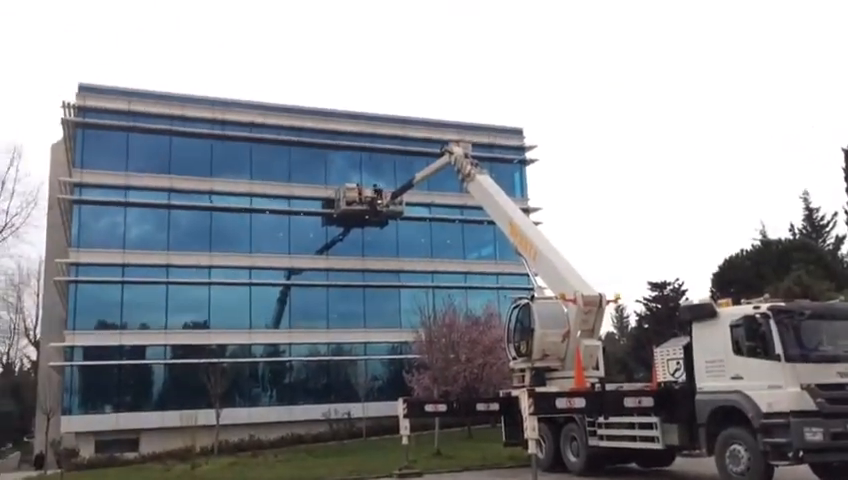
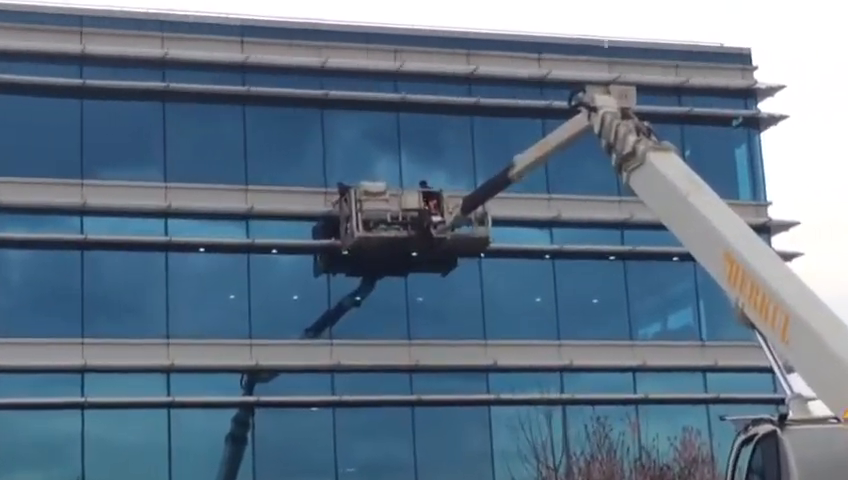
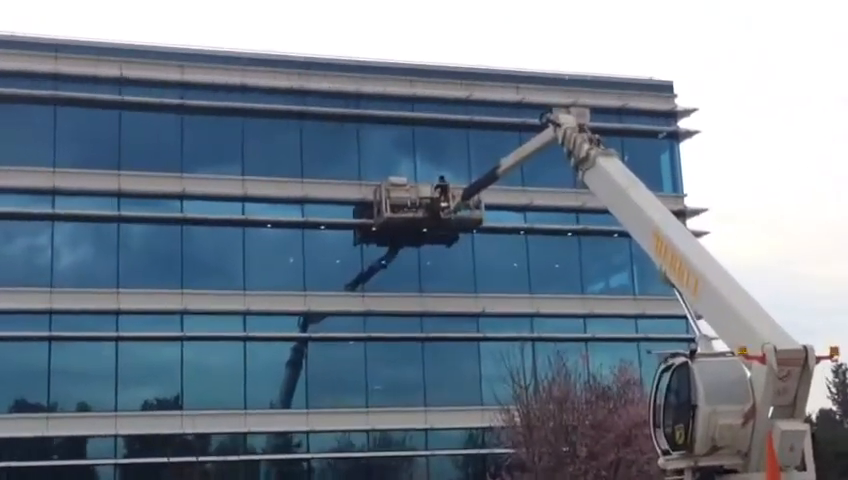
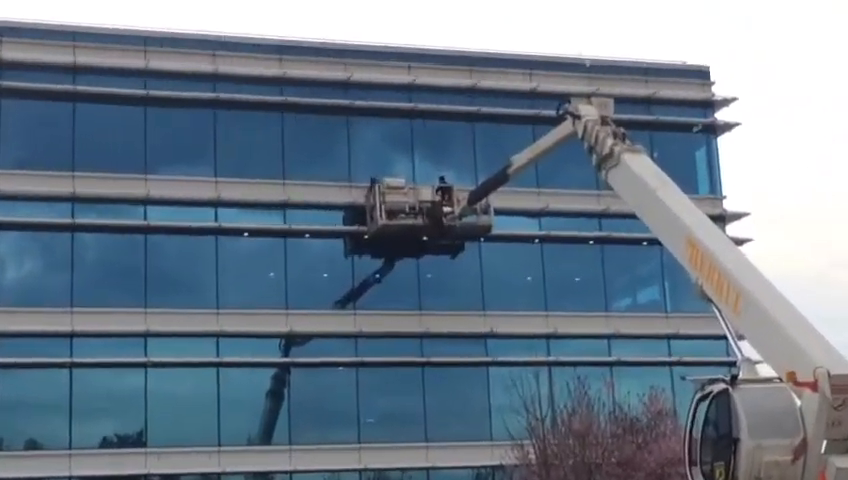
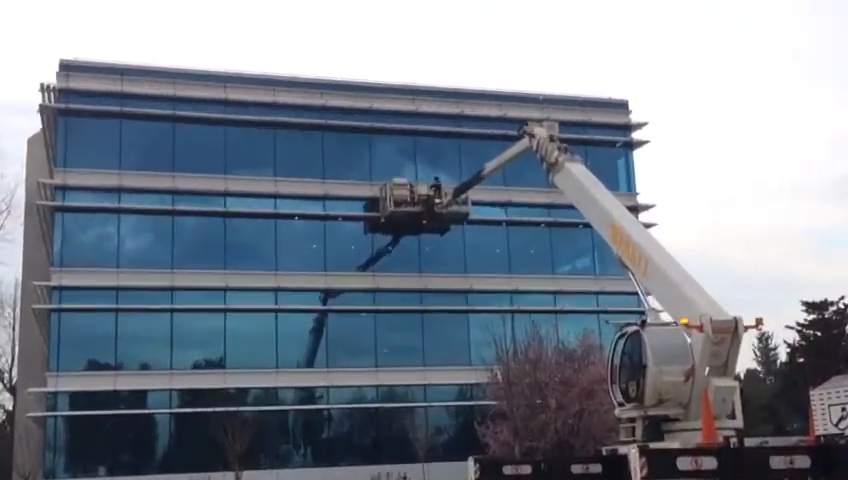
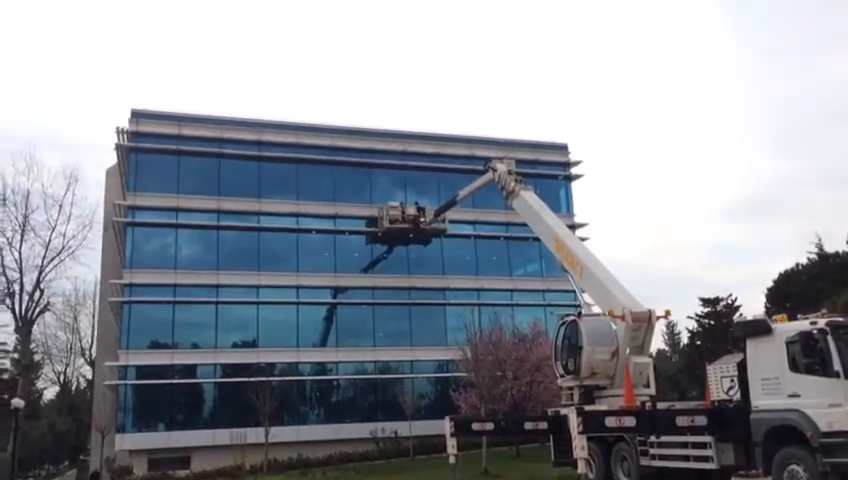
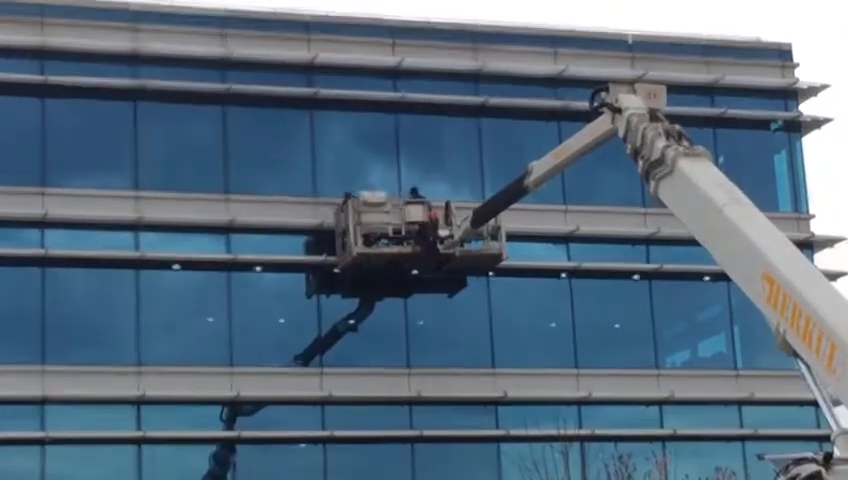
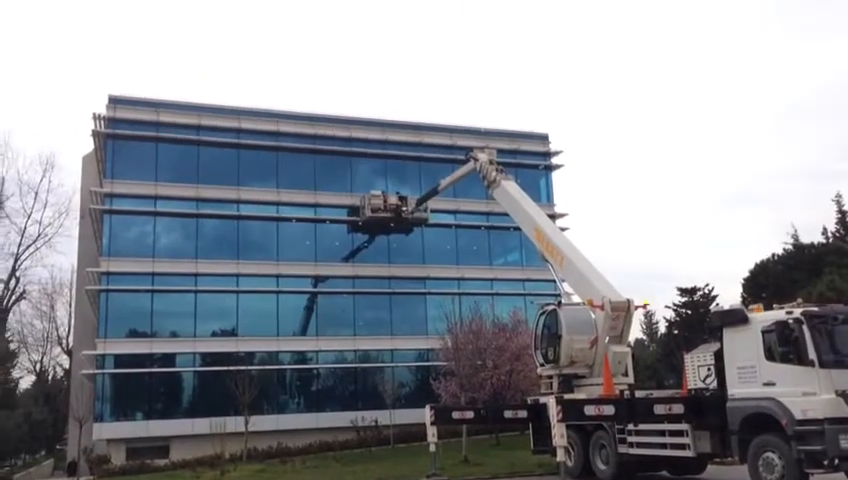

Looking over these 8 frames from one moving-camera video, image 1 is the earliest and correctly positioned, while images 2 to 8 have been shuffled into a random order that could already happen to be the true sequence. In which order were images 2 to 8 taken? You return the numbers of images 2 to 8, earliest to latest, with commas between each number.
8, 6, 5, 3, 4, 2, 7
